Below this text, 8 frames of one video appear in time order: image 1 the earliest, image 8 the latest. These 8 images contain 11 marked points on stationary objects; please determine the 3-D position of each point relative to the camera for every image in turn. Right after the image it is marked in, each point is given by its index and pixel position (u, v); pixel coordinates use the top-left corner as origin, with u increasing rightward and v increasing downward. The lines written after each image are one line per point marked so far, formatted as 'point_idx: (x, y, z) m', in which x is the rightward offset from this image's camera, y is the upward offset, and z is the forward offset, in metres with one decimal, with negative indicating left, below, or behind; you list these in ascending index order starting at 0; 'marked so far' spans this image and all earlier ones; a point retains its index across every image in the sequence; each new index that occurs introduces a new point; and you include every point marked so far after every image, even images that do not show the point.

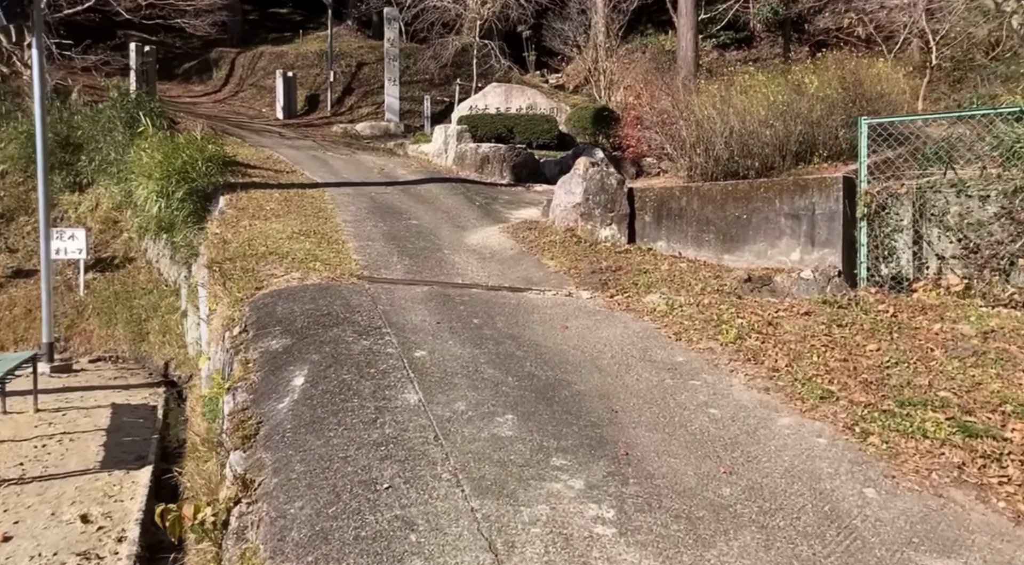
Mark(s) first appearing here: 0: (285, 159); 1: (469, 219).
0: (-3.4, +1.8, +17.3) m
1: (-0.5, +0.7, +12.5) m
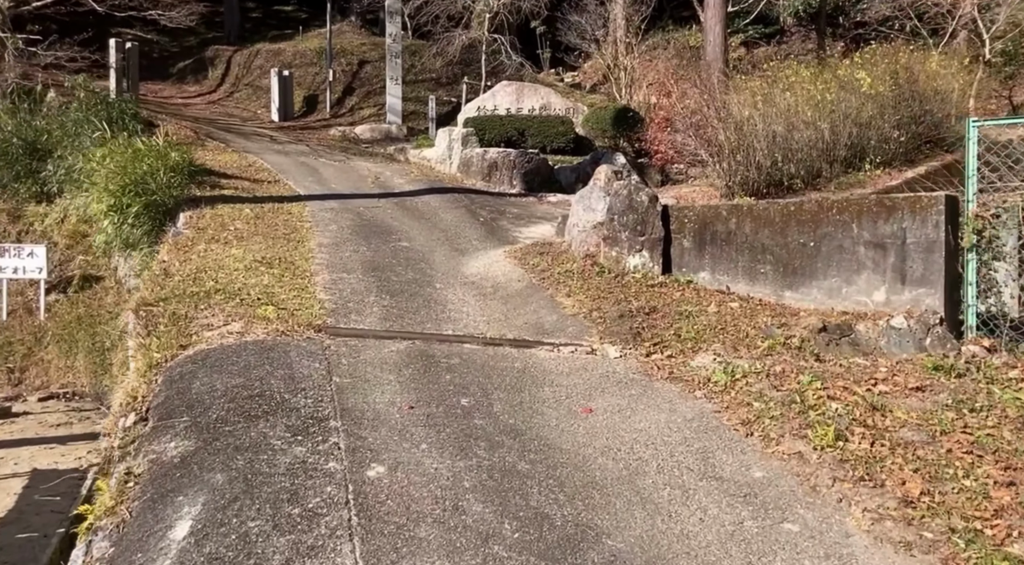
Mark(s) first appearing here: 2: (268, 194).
0: (-3.3, +1.6, +15.6) m
1: (-0.4, +0.4, +10.7) m
2: (-2.6, +0.9, +12.4) m
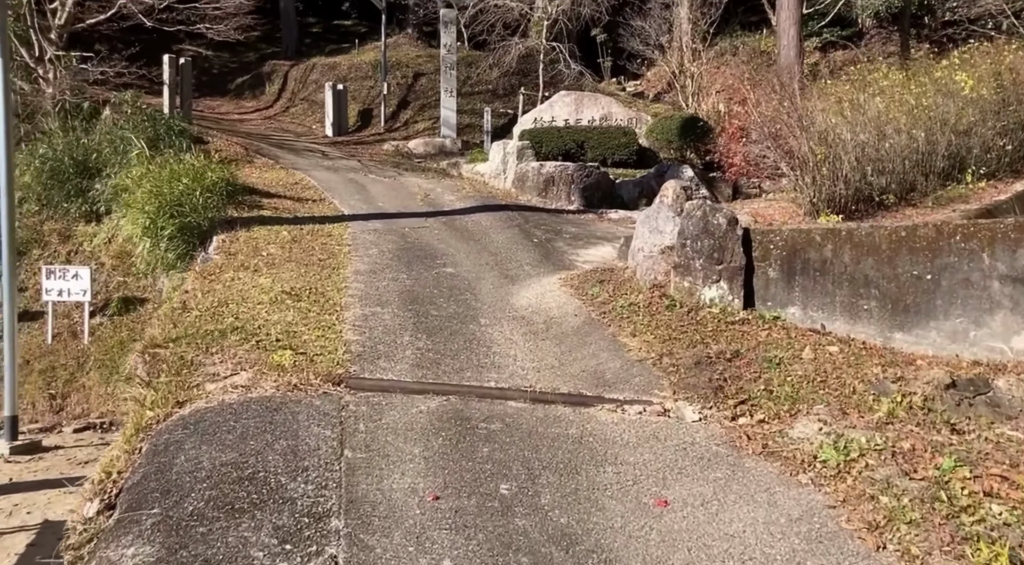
0: (-2.5, +1.3, +14.8) m
1: (+0.1, +0.2, +9.8) m
2: (-2.1, +0.7, +11.6) m
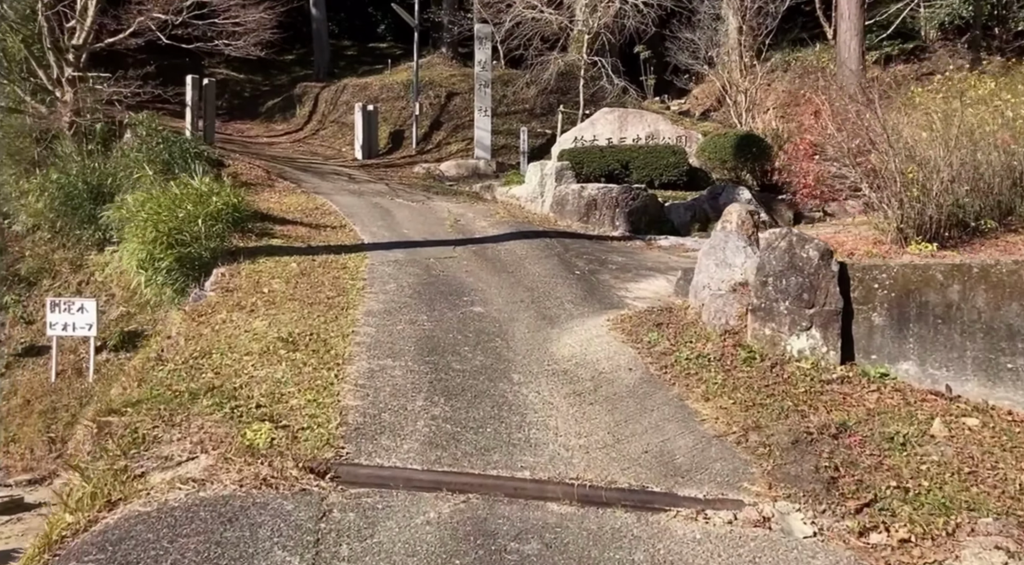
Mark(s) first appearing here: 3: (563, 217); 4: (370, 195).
0: (-2.0, +0.9, +13.6) m
1: (+0.3, -0.1, +8.5) m
2: (-1.7, +0.3, +10.4) m
3: (+0.6, +0.8, +13.6) m
4: (-1.9, +1.2, +15.5) m
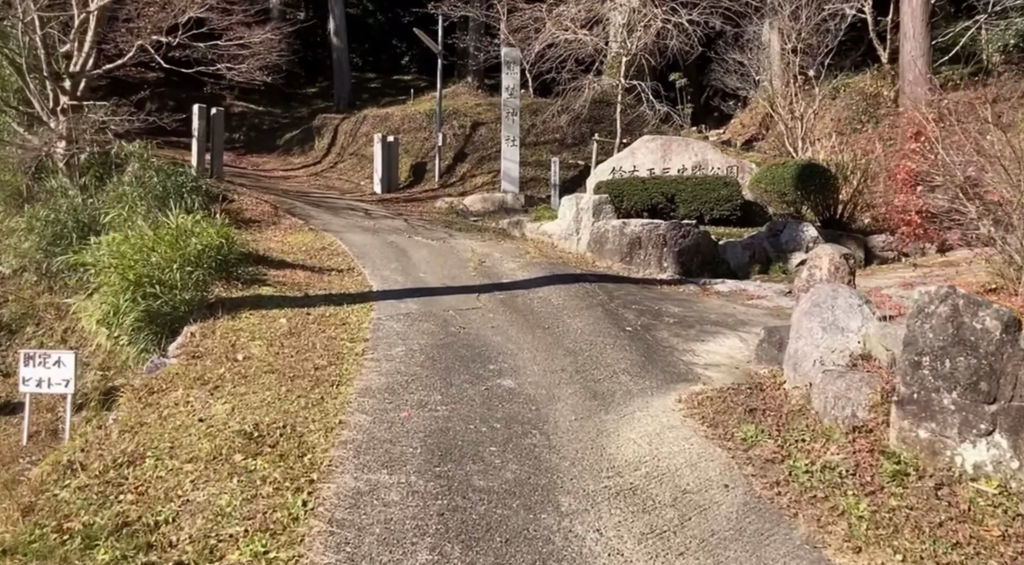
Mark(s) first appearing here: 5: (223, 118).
0: (-1.7, +0.4, +12.0) m
1: (+0.6, -0.4, +6.8) m
2: (-1.4, -0.1, +8.8) m
3: (+0.9, +0.3, +11.9) m
4: (-1.5, +0.6, +13.9) m
5: (-4.7, +2.6, +18.6) m
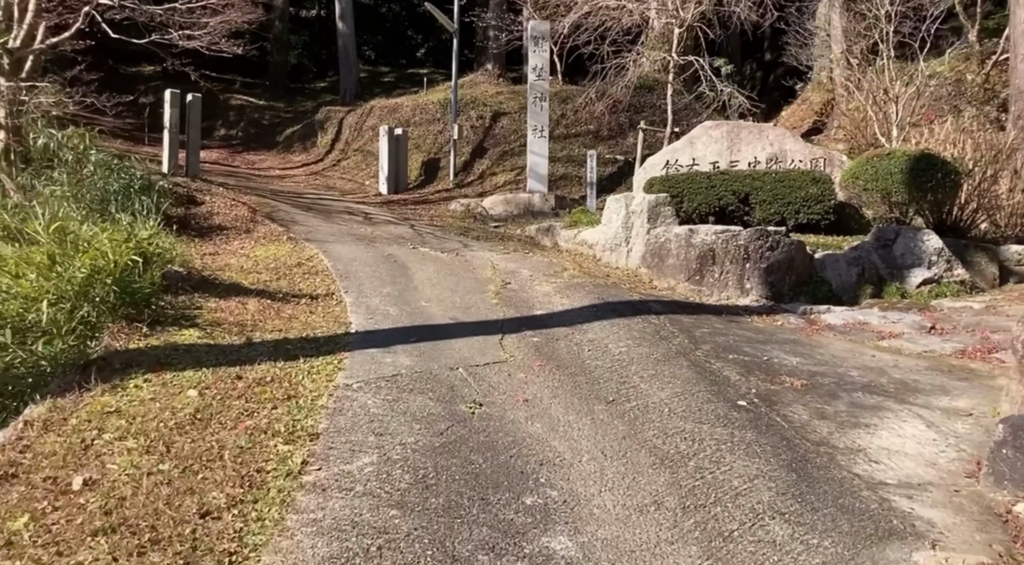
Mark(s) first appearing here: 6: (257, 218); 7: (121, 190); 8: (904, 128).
0: (-1.4, +0.1, +9.3) m
1: (+0.7, -0.6, +4.1) m
2: (-1.2, -0.3, +6.1) m
3: (+1.2, +0.1, +9.1) m
4: (-1.2, +0.4, +11.1) m
5: (-4.3, +2.4, +15.9) m
6: (-2.7, +0.7, +12.4) m
7: (-3.9, +0.8, +11.4) m
8: (+4.2, +1.7, +12.5) m
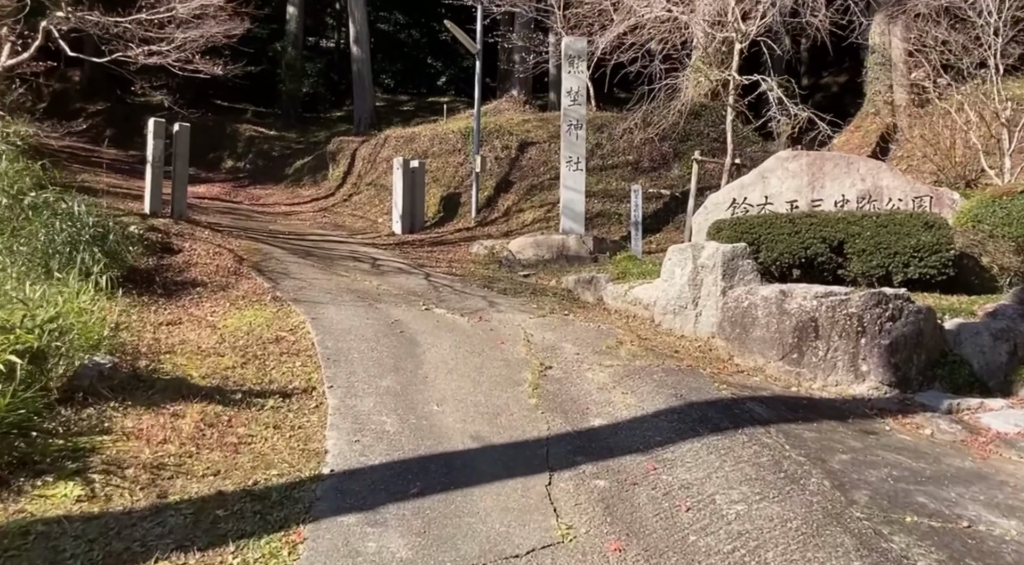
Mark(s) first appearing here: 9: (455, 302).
0: (-1.2, -0.4, +7.2) m
1: (+0.9, -1.0, +1.9) m
2: (-1.0, -0.7, +4.0) m
3: (+1.4, -0.4, +7.0) m
4: (-0.9, -0.1, +9.1) m
5: (-3.9, +1.8, +13.9) m
6: (-2.4, +0.1, +10.3) m
7: (-3.7, +0.3, +9.4) m
8: (+4.5, +1.1, +10.3) m
9: (-0.4, -0.2, +9.2) m
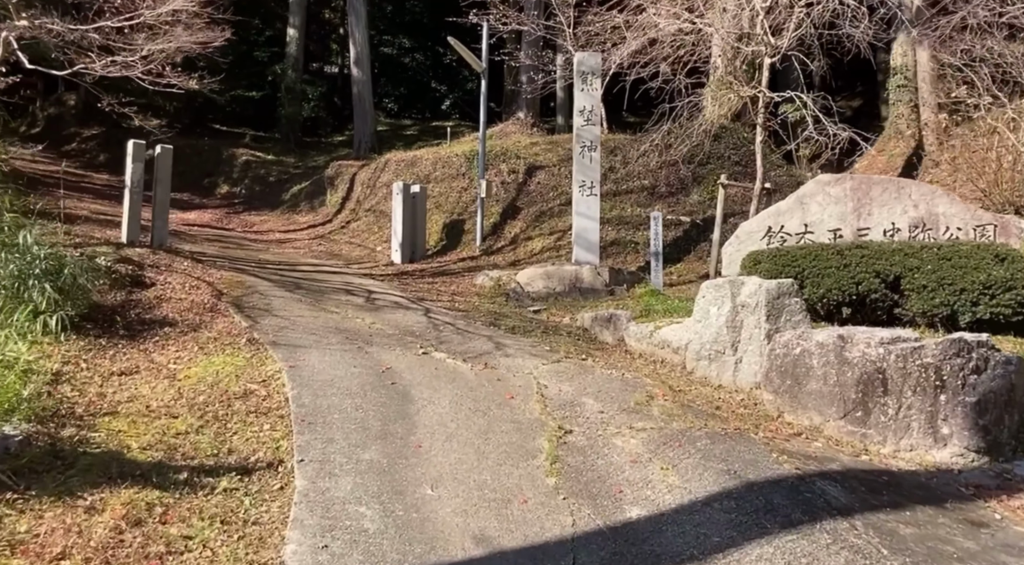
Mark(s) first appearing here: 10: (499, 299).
0: (-1.1, -0.6, +6.1) m
1: (+0.9, -1.1, +0.8) m
2: (-1.0, -0.9, +2.9) m
3: (+1.5, -0.7, +5.9) m
4: (-0.9, -0.4, +7.9) m
5: (-3.8, +1.4, +12.9) m
6: (-2.3, -0.2, +9.2) m
7: (-3.6, 0.0, +8.3) m
8: (+4.6, +0.8, +9.2) m
9: (-0.4, -0.4, +8.1) m
10: (-0.1, -0.2, +10.7) m
